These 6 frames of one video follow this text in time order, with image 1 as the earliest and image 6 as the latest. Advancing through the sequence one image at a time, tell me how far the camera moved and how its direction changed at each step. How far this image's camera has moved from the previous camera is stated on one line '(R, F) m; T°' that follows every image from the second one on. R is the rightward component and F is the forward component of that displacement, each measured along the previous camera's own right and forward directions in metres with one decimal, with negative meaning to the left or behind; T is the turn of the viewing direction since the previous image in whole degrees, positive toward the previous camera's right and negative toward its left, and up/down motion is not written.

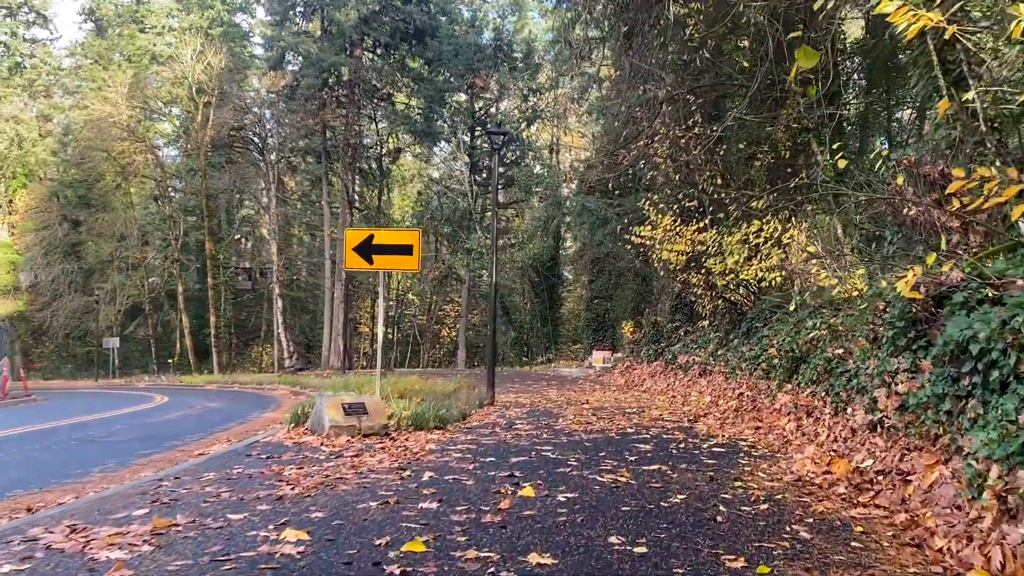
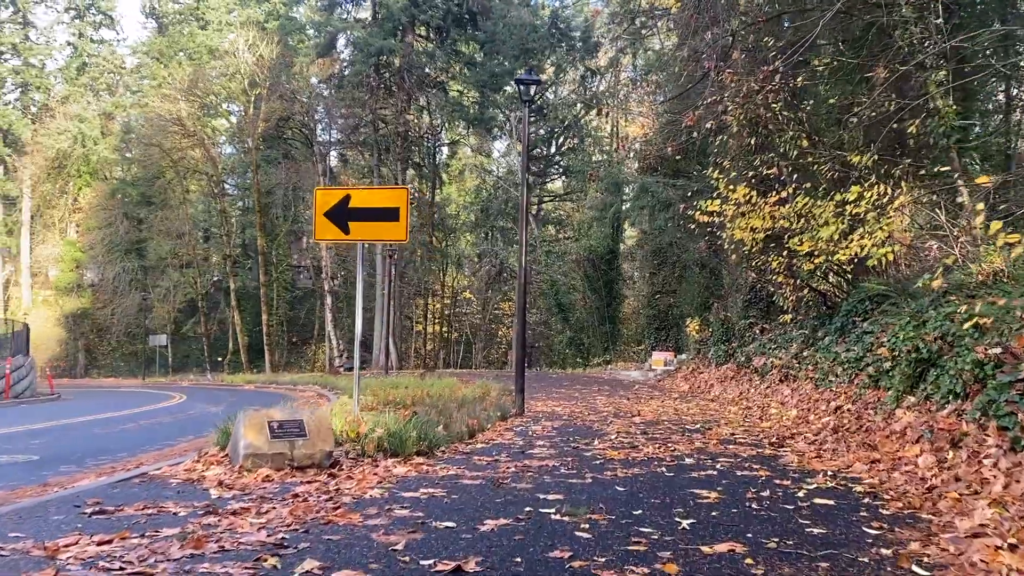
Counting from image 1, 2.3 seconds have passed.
(+0.4, +2.1) m; -5°
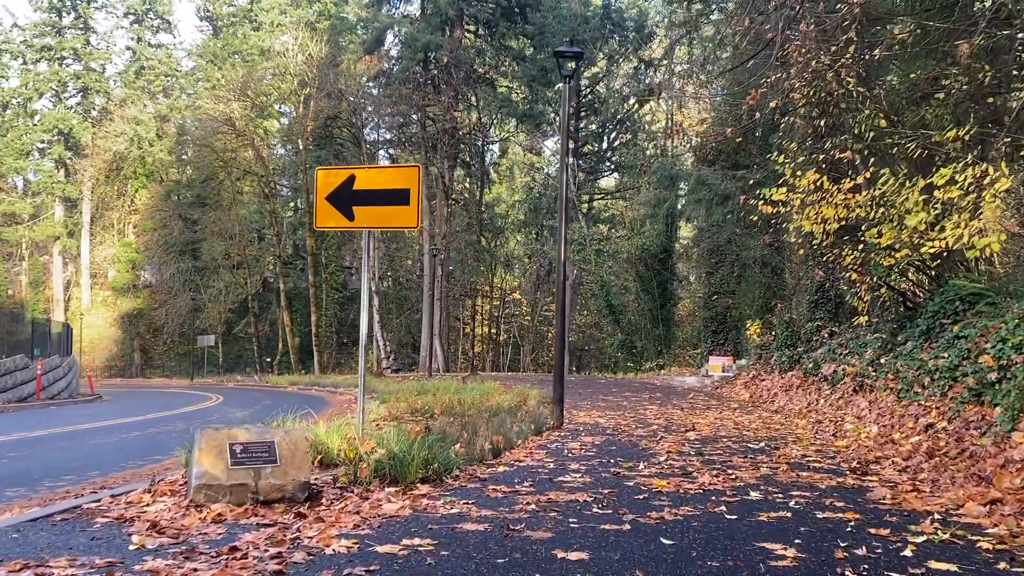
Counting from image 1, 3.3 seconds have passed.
(+0.2, +0.9) m; -4°
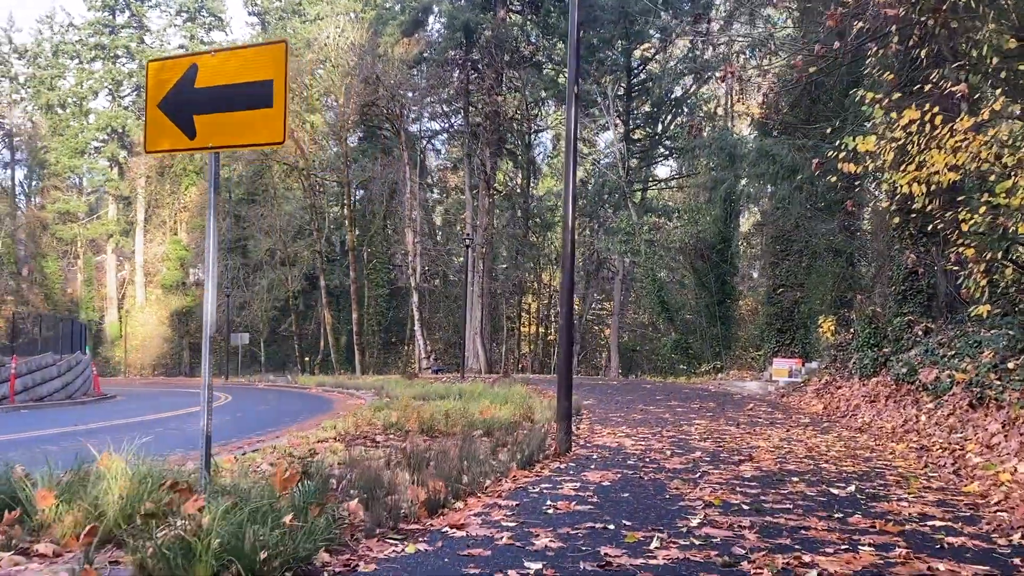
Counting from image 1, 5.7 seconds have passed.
(+0.6, +2.1) m; -5°
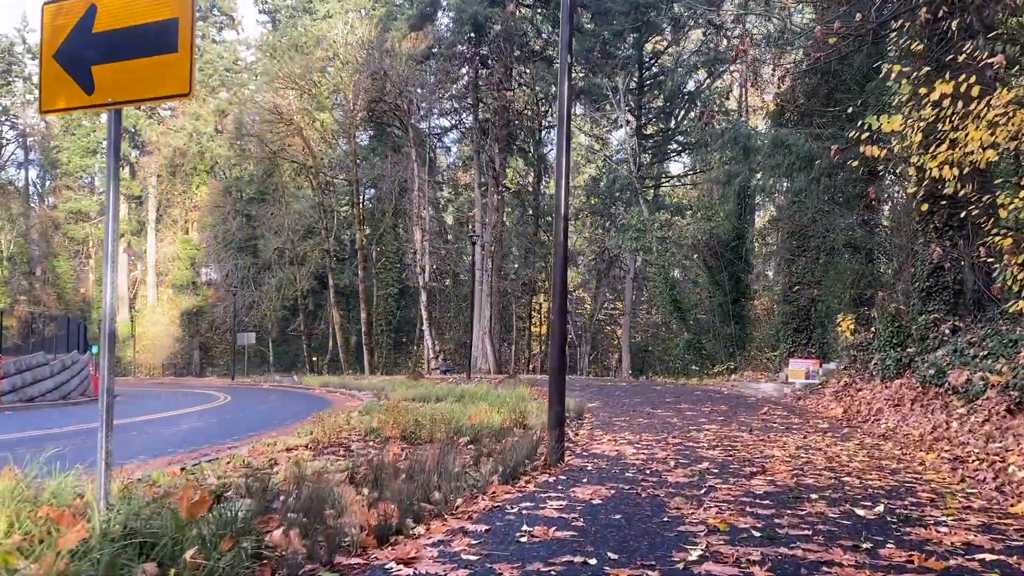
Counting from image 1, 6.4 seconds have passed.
(+0.2, +0.6) m; -1°
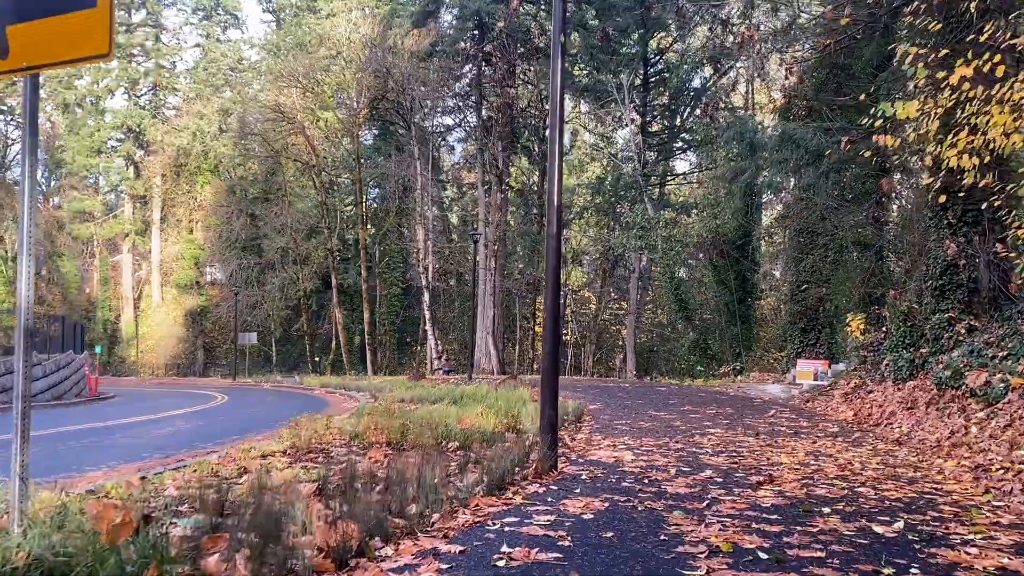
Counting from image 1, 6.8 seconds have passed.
(+0.1, +0.4) m; -1°
